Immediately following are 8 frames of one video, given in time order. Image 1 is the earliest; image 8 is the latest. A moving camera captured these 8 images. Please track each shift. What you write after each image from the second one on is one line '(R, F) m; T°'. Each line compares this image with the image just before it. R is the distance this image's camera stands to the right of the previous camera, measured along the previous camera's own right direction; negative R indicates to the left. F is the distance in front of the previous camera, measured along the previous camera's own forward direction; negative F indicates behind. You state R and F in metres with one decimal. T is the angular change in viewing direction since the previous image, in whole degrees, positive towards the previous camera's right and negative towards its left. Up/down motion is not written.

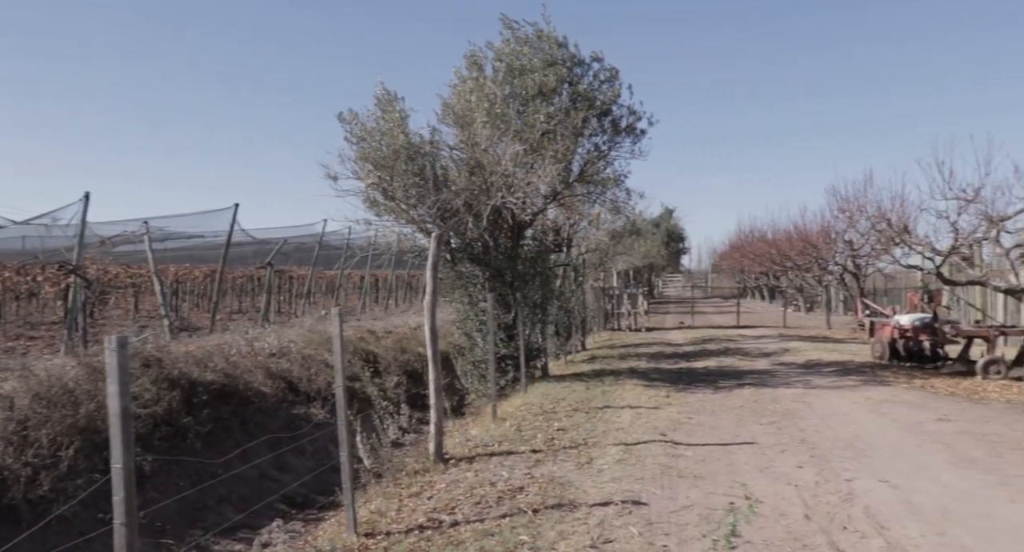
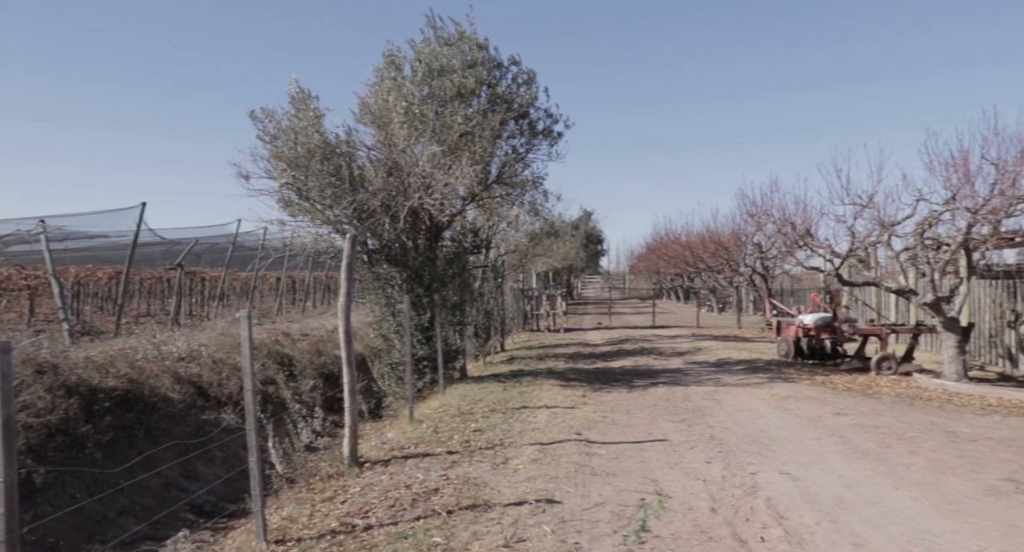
(+0.3, 0.0) m; +5°
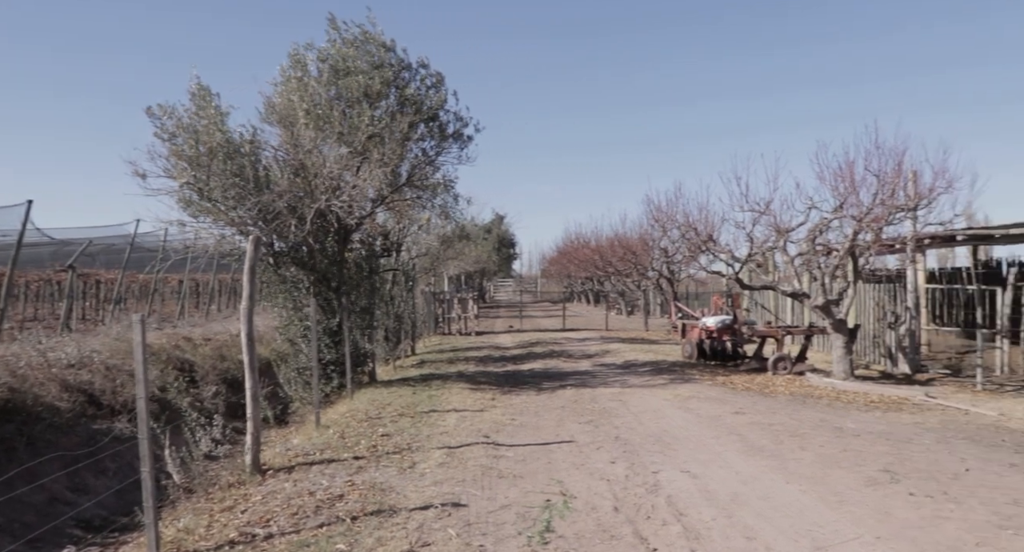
(+0.3, 0.0) m; +6°
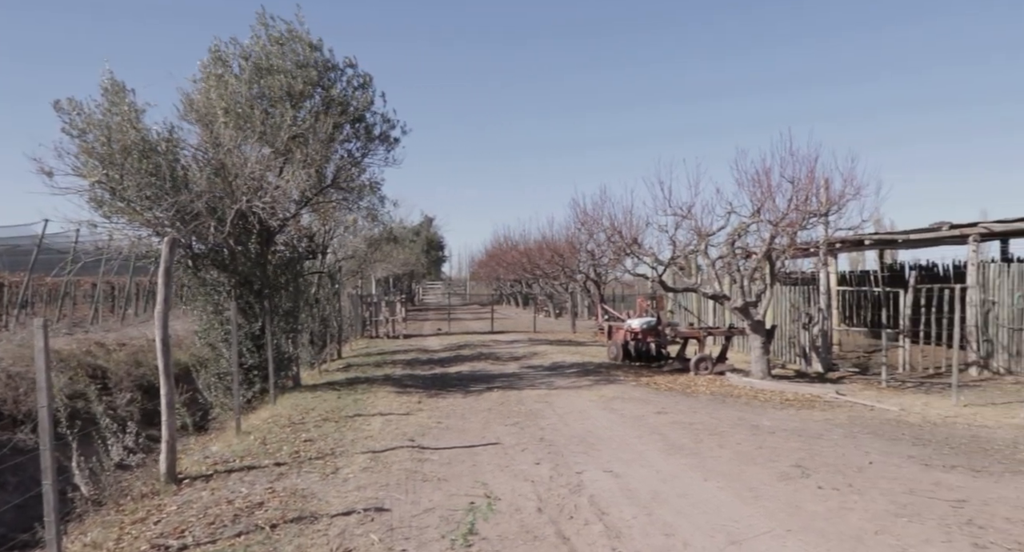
(+0.2, 0.0) m; +5°
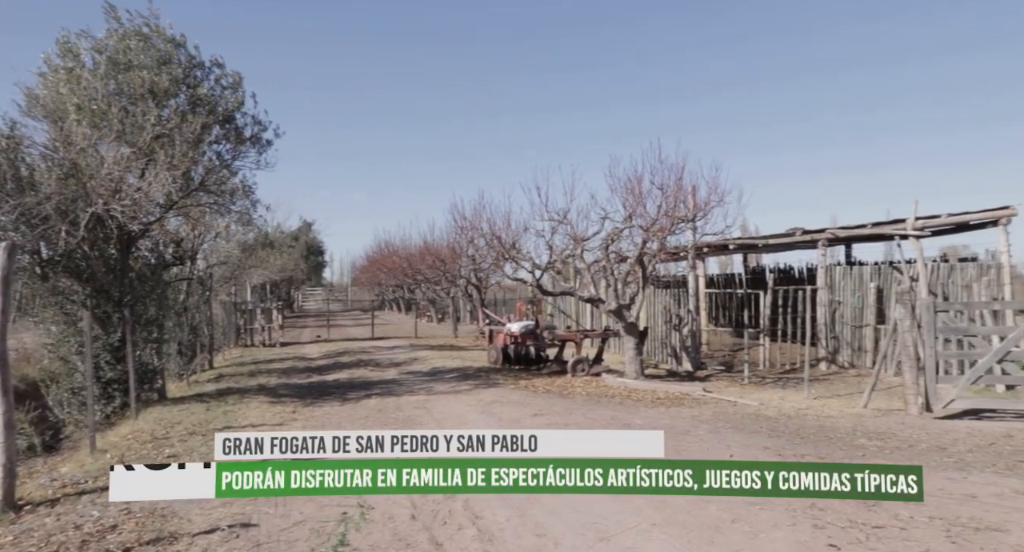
(+0.4, 0.0) m; +8°
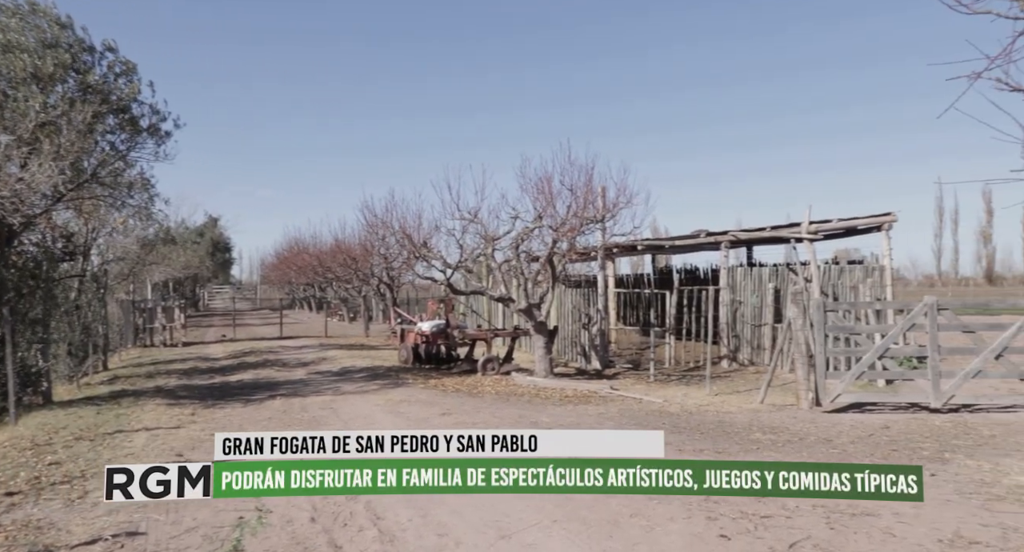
(+0.4, 0.0) m; +5°
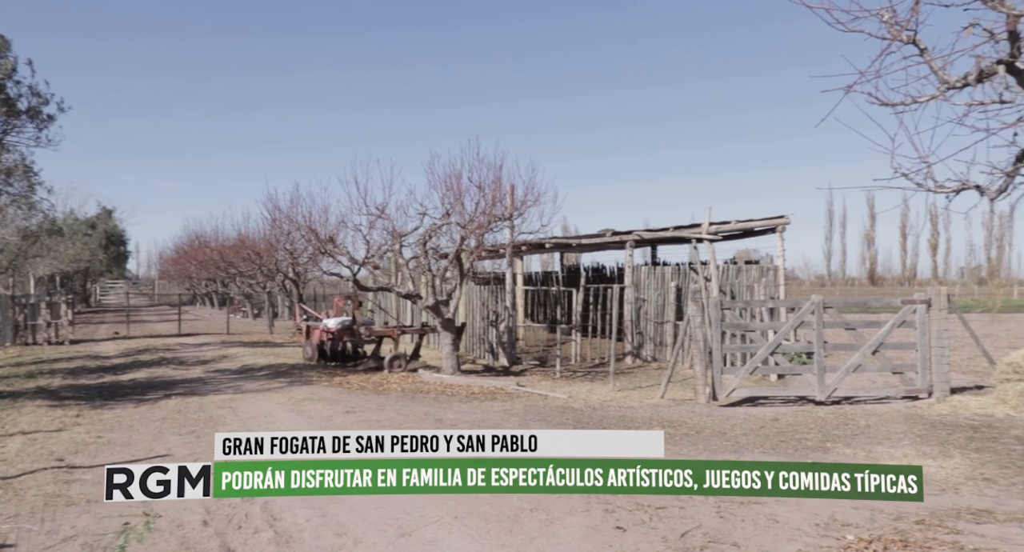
(+0.3, 0.0) m; +6°
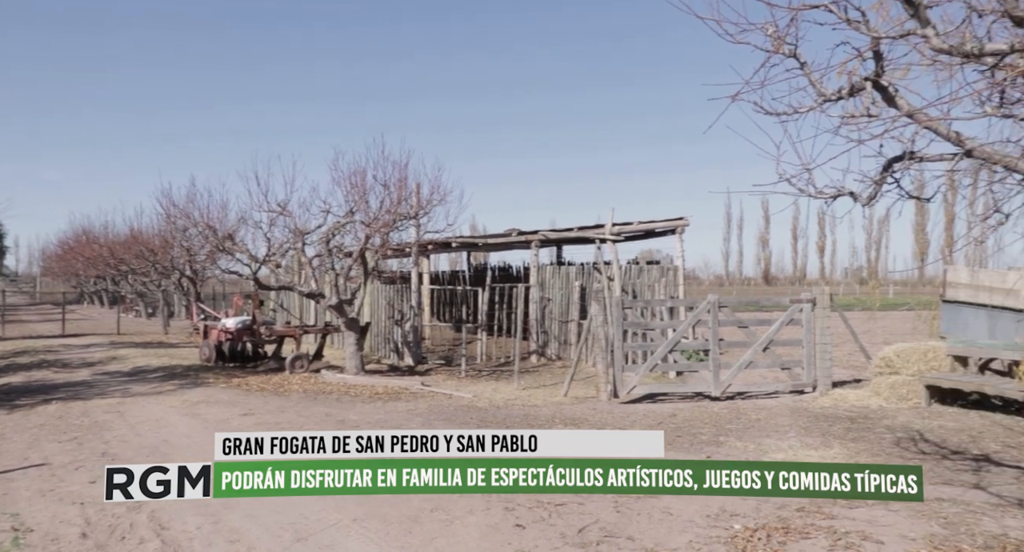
(+0.3, 0.0) m; +6°
